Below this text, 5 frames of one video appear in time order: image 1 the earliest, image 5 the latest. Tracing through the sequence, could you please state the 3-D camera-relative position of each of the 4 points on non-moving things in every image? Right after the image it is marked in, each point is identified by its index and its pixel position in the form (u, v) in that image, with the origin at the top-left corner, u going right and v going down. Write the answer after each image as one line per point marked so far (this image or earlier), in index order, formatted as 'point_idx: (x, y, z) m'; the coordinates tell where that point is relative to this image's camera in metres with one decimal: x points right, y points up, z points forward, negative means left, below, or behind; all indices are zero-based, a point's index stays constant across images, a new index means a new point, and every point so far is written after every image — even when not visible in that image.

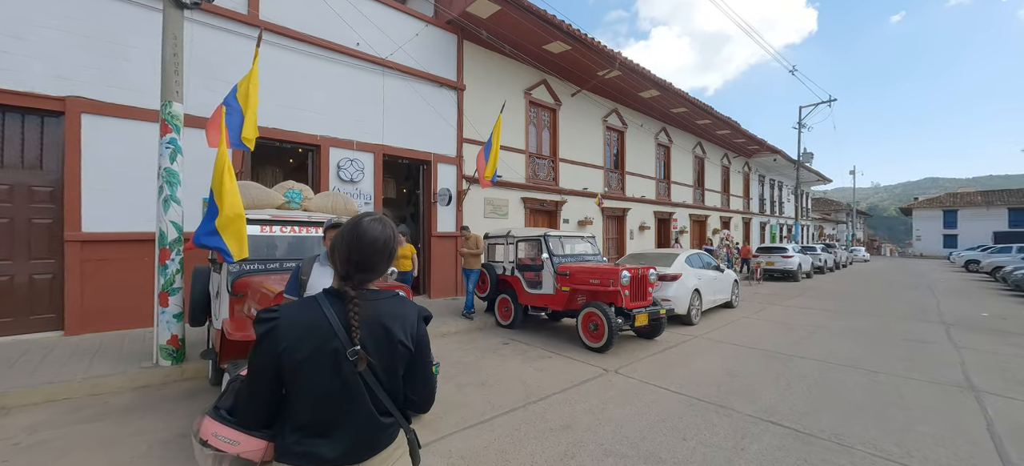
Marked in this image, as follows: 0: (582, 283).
0: (+1.2, -0.8, +6.1) m
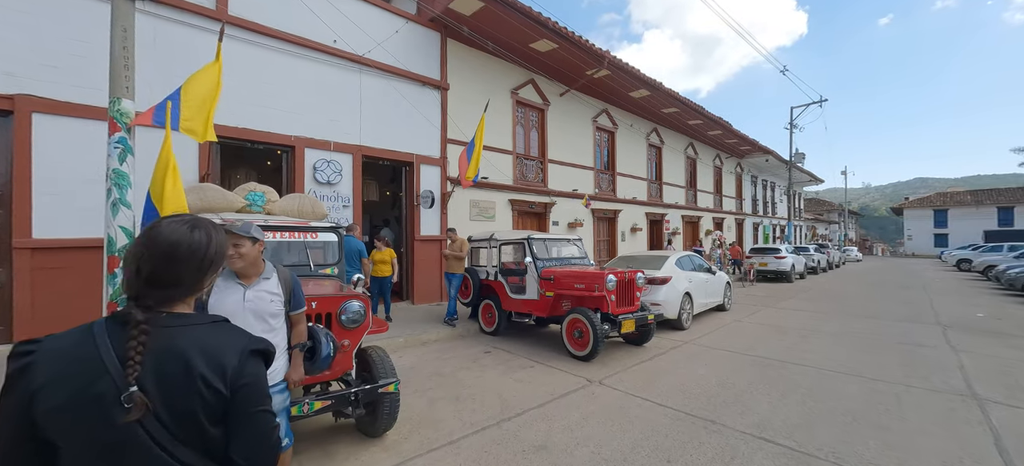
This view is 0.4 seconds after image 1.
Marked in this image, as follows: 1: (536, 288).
0: (+0.9, -0.9, +5.8) m
1: (+0.4, -0.9, +6.2) m
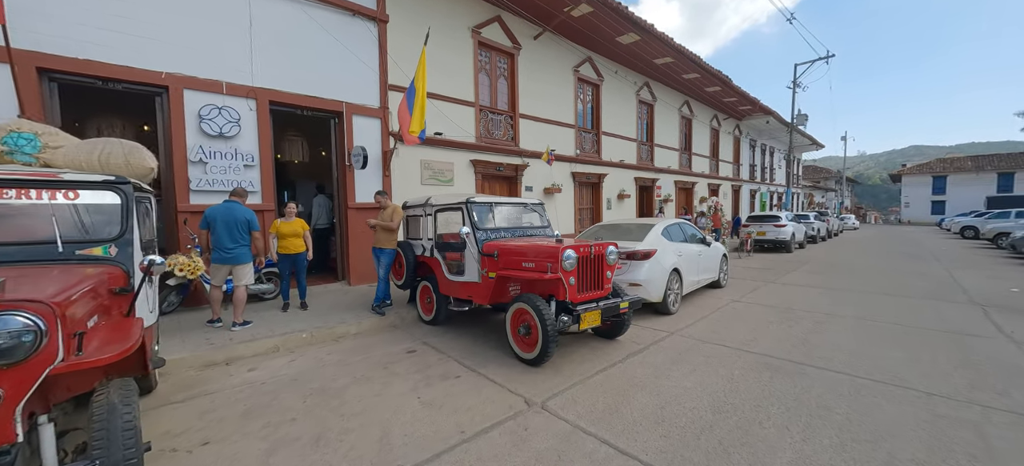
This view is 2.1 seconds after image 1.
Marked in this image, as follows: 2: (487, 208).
0: (0.0, -0.4, +4.3) m
1: (-0.4, -0.4, +4.7) m
2: (-0.3, +0.3, +5.1) m
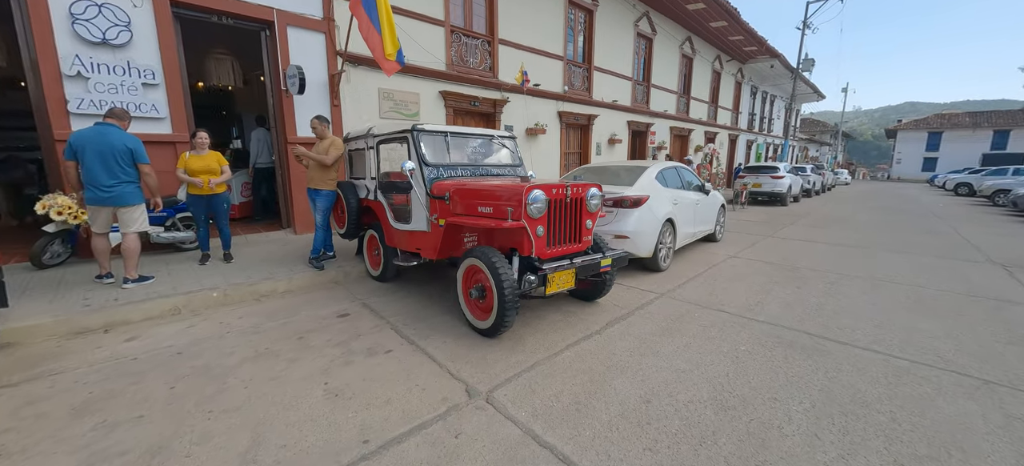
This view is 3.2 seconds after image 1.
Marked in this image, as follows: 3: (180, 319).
0: (-0.4, +0.2, +3.4) m
1: (-0.9, +0.2, +3.7) m
2: (-0.8, +1.0, +4.0) m
3: (-3.3, -0.8, +3.6) m
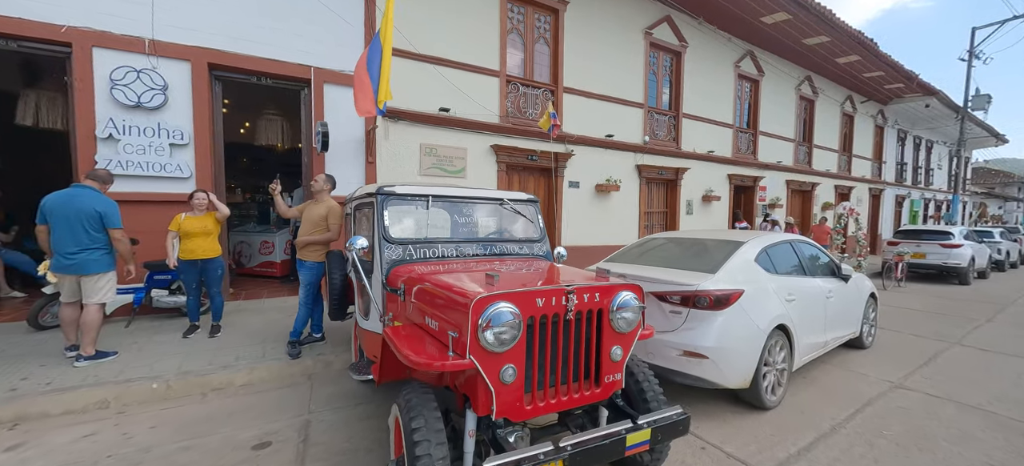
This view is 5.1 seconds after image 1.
0: (-0.6, -0.6, +2.2) m
1: (-0.9, -0.5, +2.7) m
2: (-0.7, +0.2, +3.0) m
3: (-3.3, -1.5, +3.0) m
